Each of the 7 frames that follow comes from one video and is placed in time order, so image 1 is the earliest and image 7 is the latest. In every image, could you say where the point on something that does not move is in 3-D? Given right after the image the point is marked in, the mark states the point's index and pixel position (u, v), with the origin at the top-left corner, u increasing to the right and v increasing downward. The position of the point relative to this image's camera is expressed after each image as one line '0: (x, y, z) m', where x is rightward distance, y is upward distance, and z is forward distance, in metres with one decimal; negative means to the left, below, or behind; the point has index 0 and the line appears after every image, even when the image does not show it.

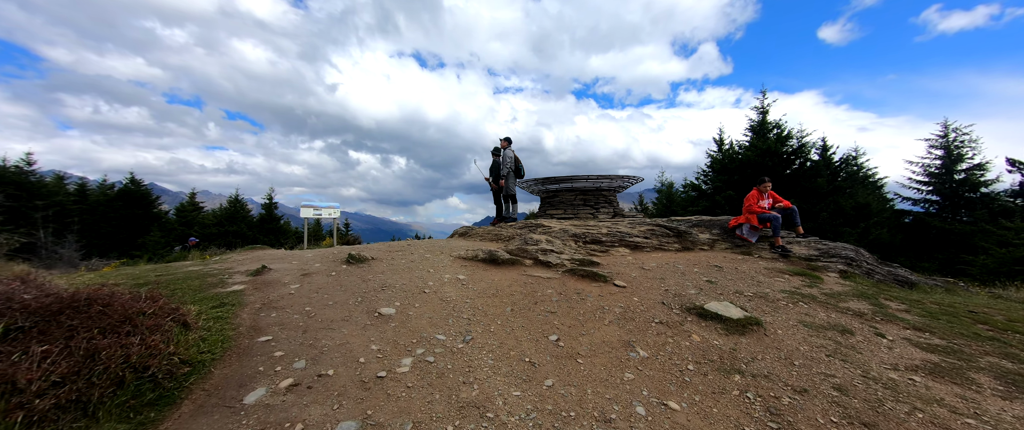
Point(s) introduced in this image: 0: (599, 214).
0: (+3.0, 0.0, +10.8) m
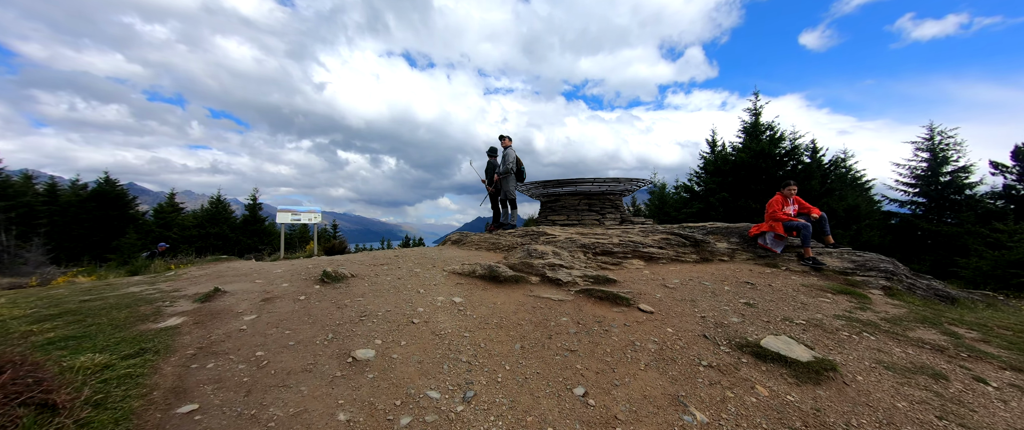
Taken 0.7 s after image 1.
0: (+2.9, -0.2, +10.0) m
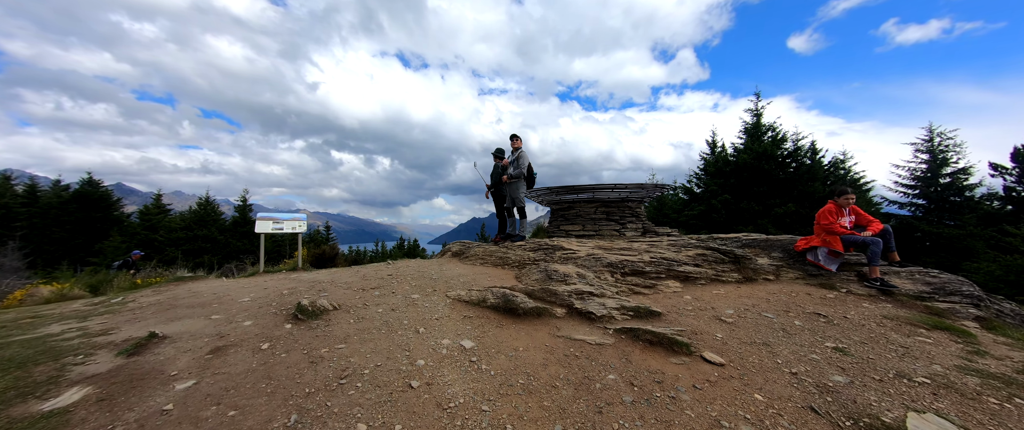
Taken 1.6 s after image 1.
0: (+3.2, -0.4, +8.9) m
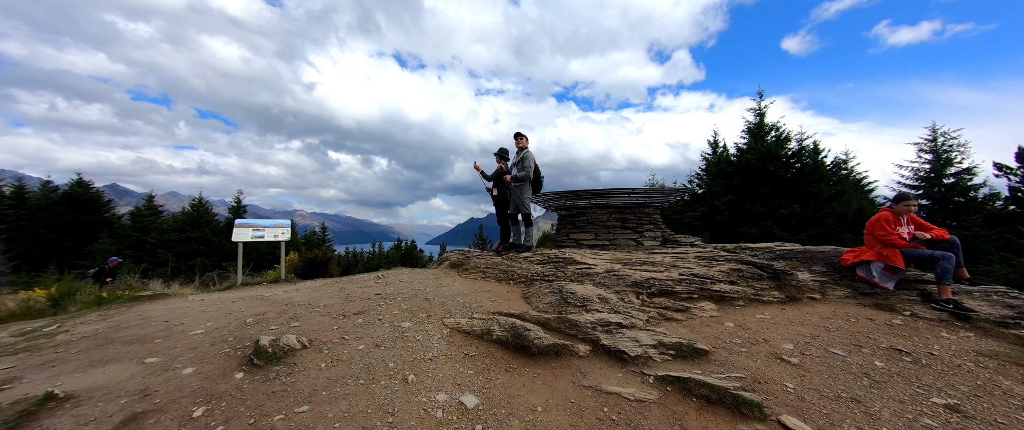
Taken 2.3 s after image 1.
0: (+3.3, -0.6, +7.9) m
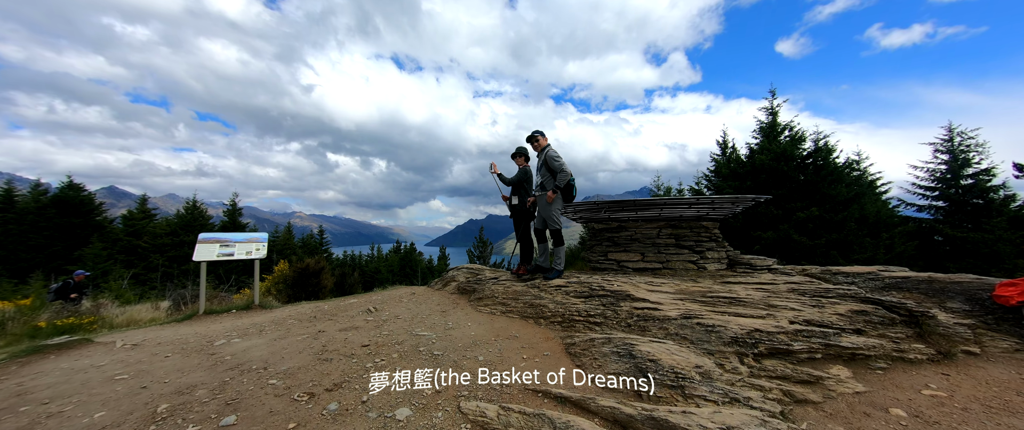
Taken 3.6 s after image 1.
0: (+3.8, -0.9, +6.2) m
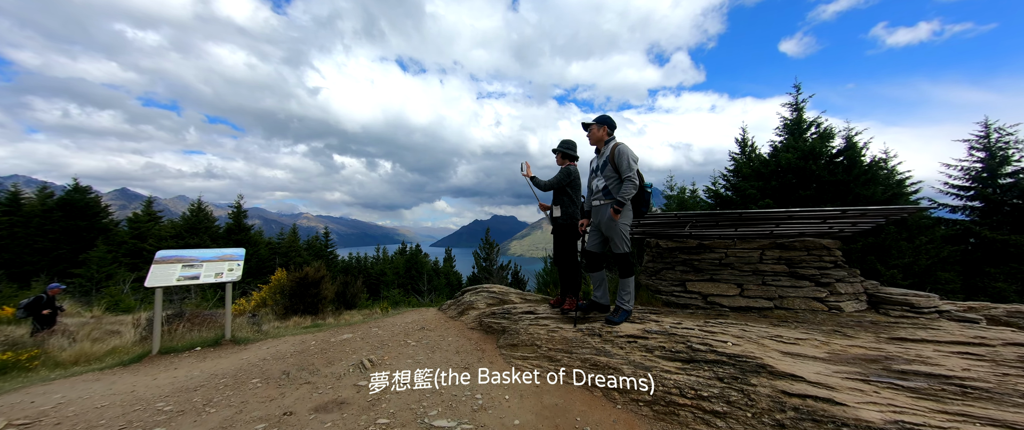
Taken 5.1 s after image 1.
0: (+4.5, -1.2, +4.4) m
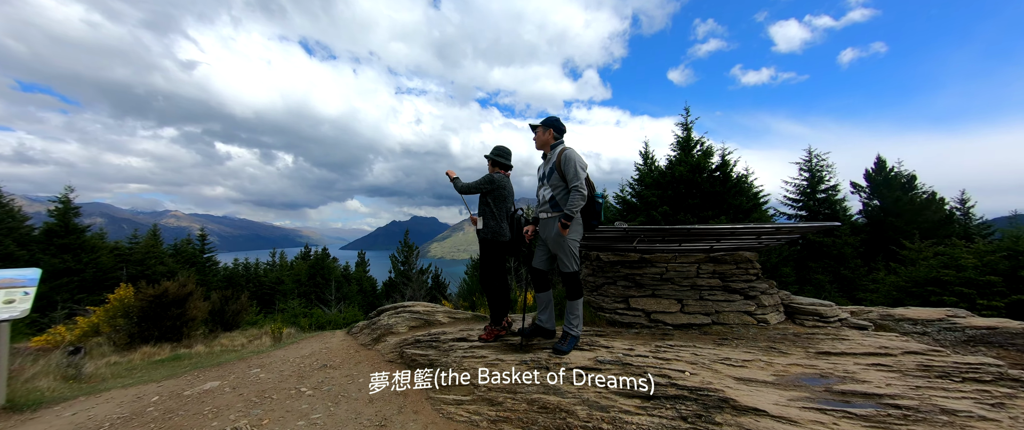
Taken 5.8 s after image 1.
0: (+3.7, -1.4, +4.5) m
